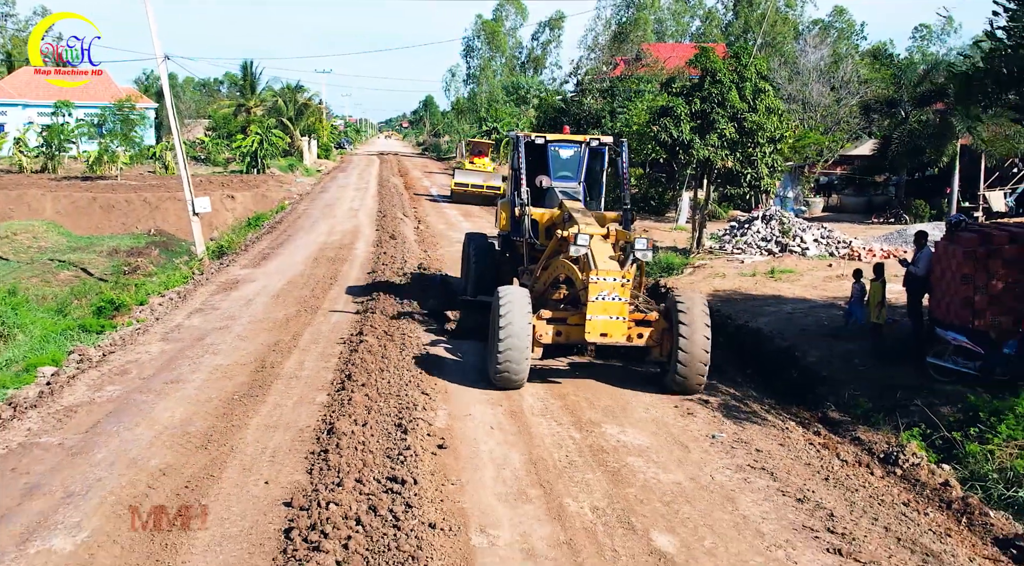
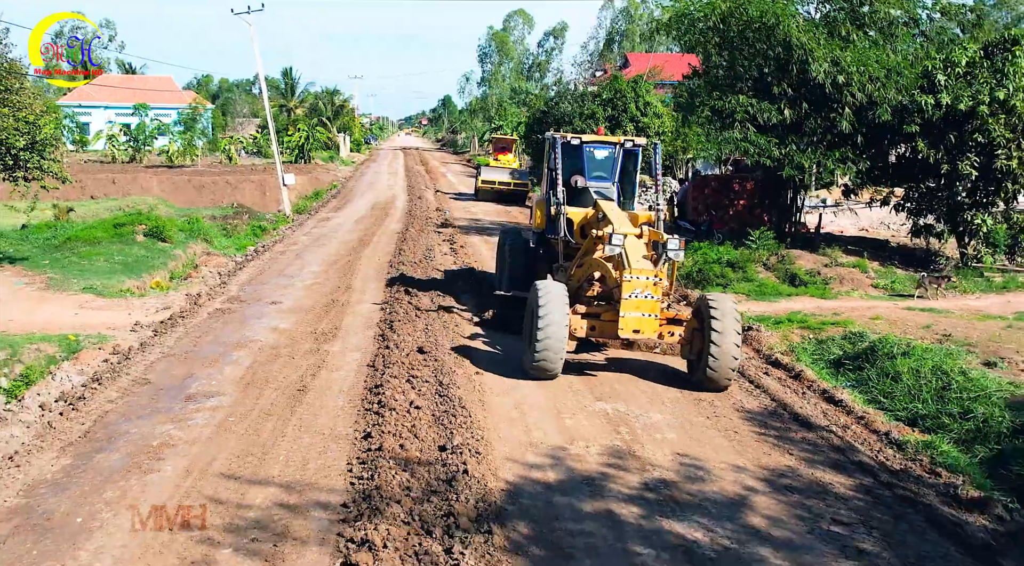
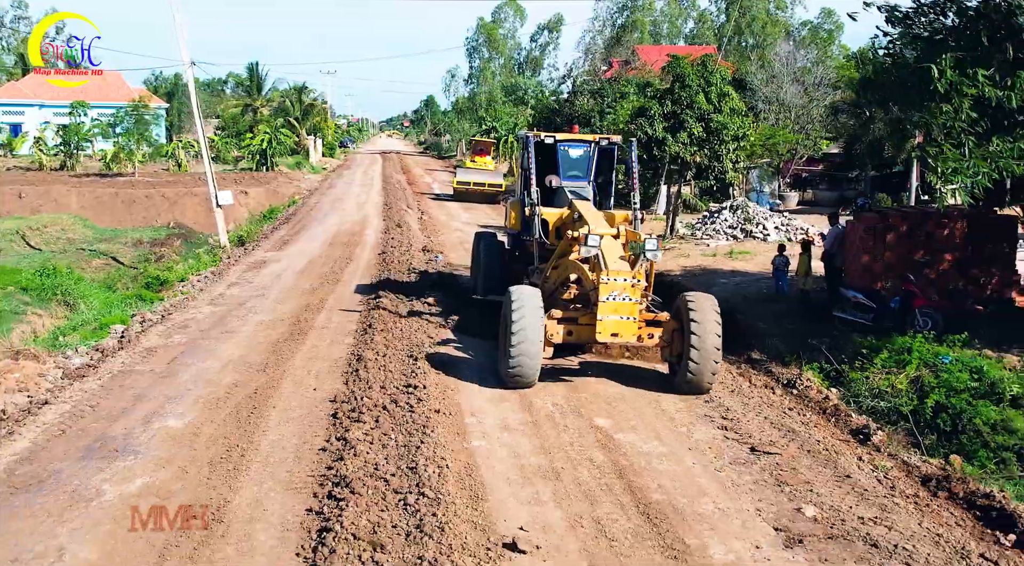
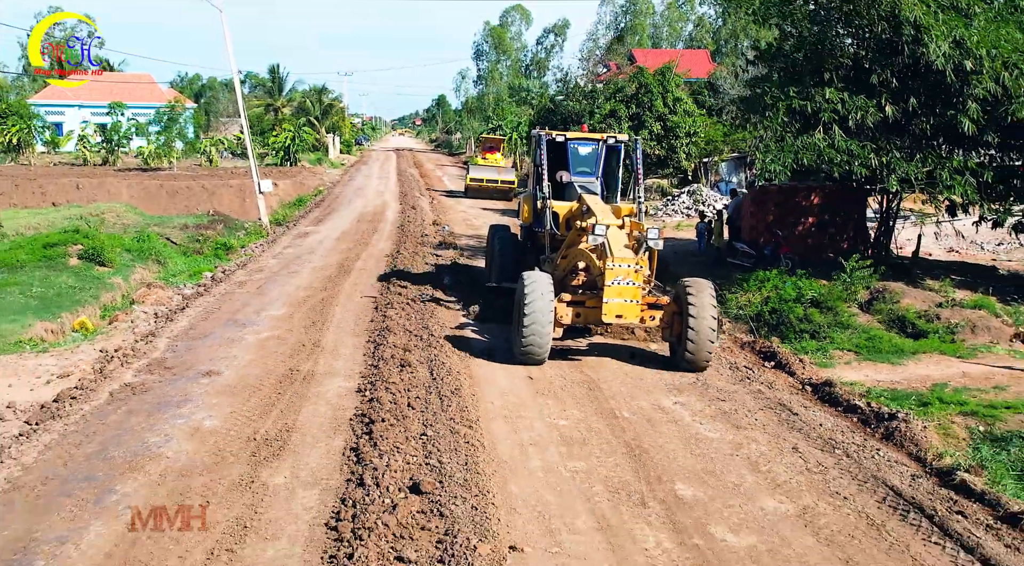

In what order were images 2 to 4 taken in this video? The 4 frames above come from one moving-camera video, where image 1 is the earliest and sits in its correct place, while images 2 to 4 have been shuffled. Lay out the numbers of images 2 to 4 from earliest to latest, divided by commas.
3, 4, 2
